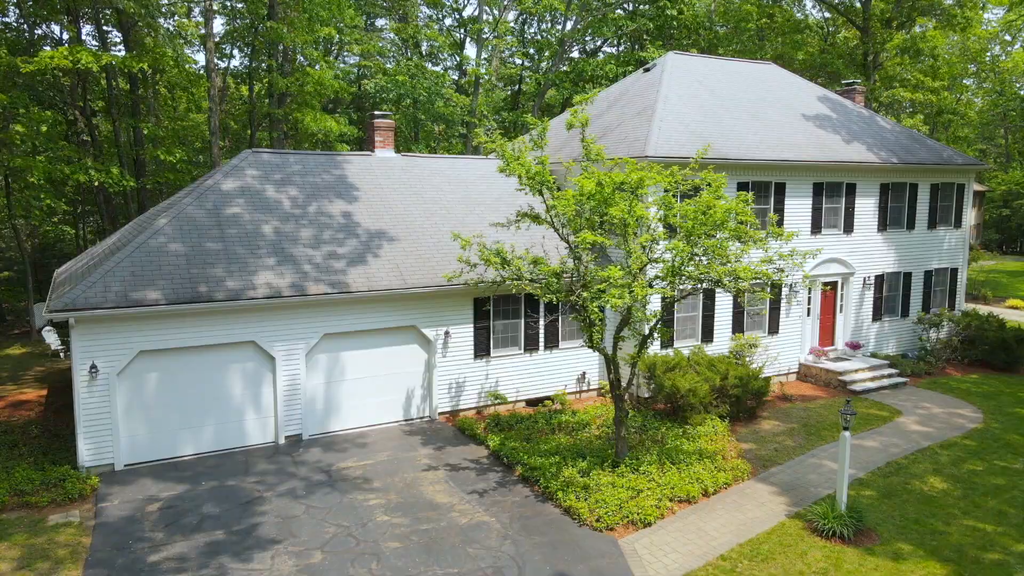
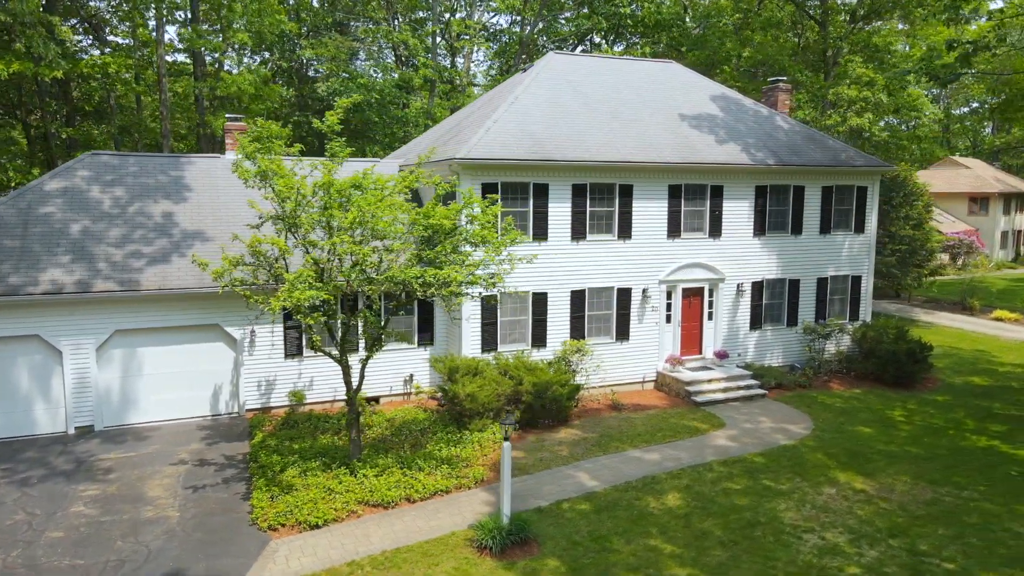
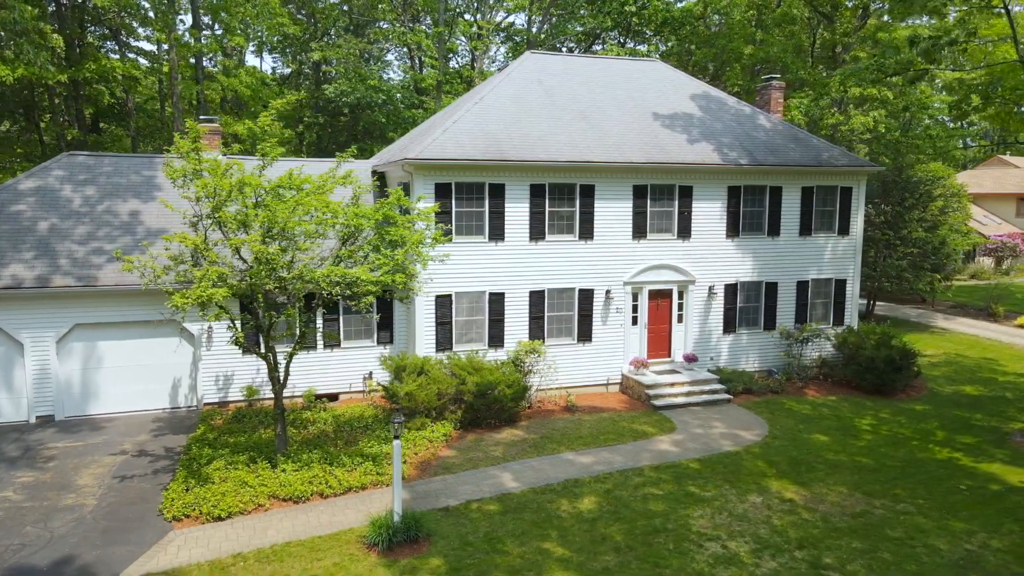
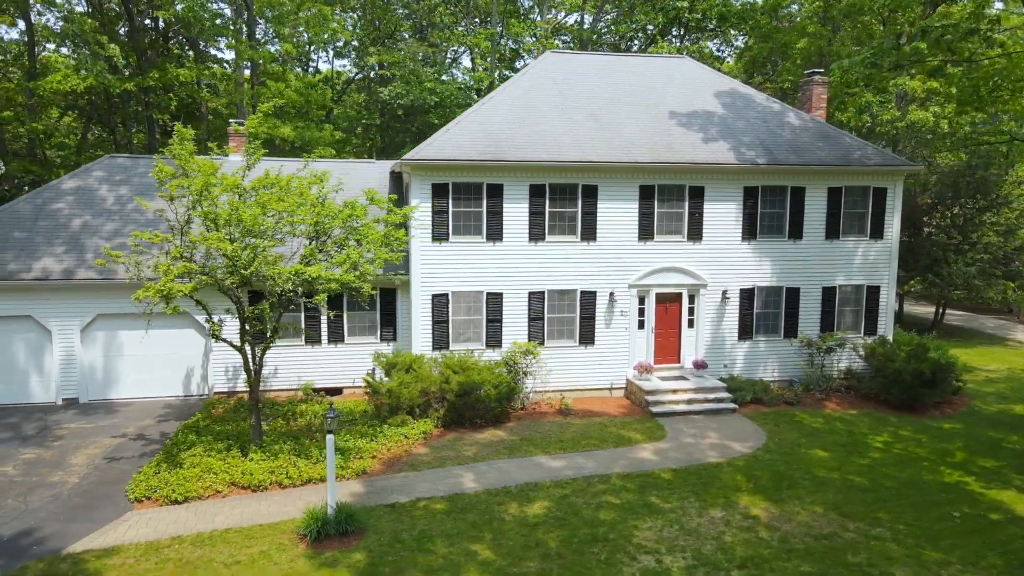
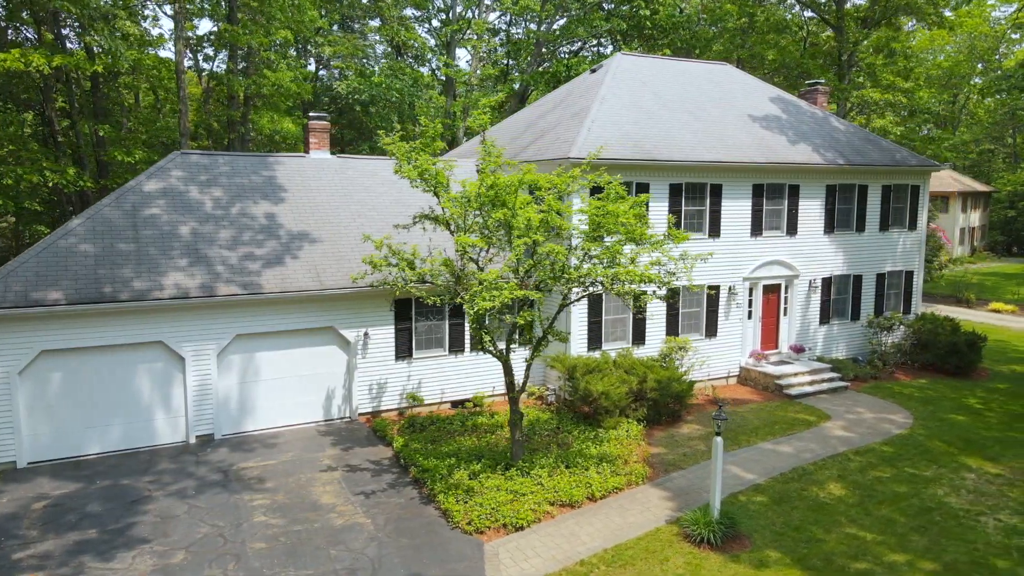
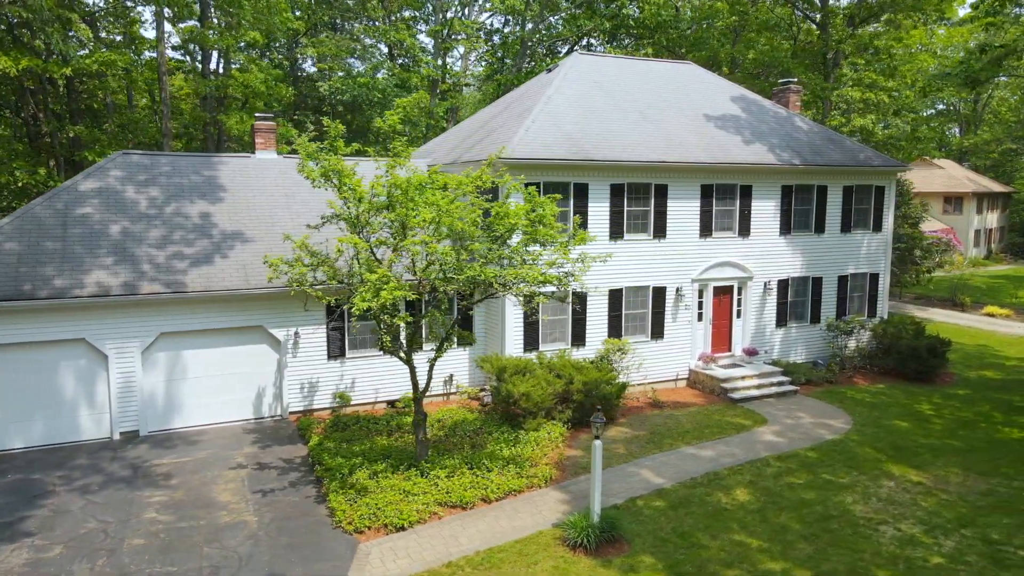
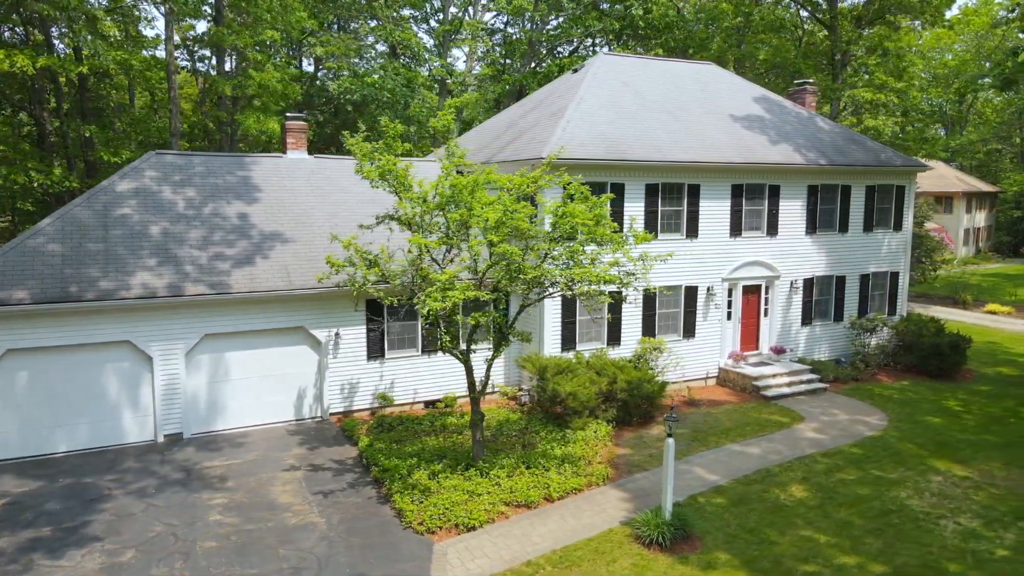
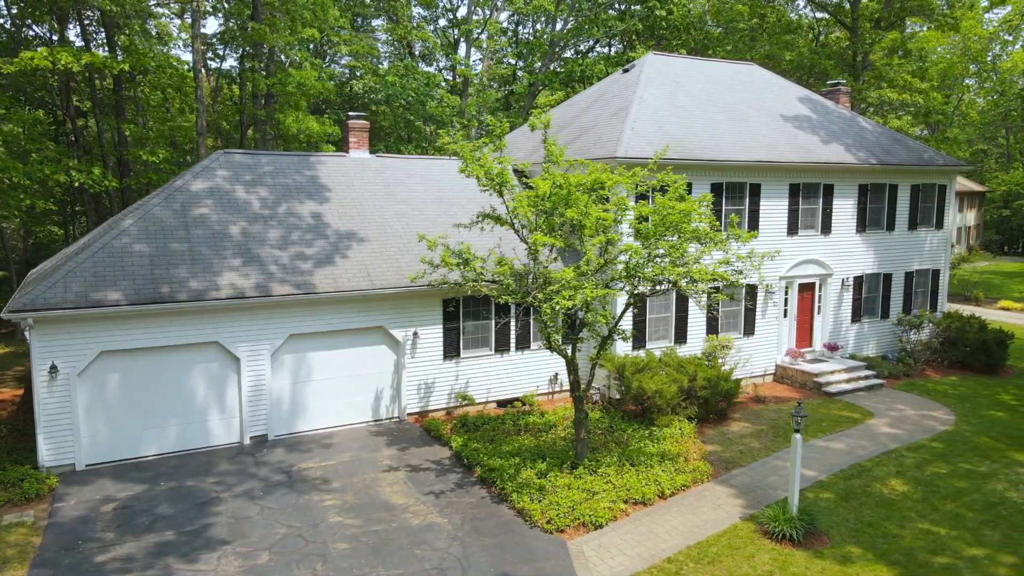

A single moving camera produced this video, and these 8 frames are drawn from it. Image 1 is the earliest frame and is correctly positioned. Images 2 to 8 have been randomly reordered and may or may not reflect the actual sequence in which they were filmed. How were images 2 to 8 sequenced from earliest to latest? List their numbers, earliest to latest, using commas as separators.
8, 5, 7, 6, 2, 3, 4
